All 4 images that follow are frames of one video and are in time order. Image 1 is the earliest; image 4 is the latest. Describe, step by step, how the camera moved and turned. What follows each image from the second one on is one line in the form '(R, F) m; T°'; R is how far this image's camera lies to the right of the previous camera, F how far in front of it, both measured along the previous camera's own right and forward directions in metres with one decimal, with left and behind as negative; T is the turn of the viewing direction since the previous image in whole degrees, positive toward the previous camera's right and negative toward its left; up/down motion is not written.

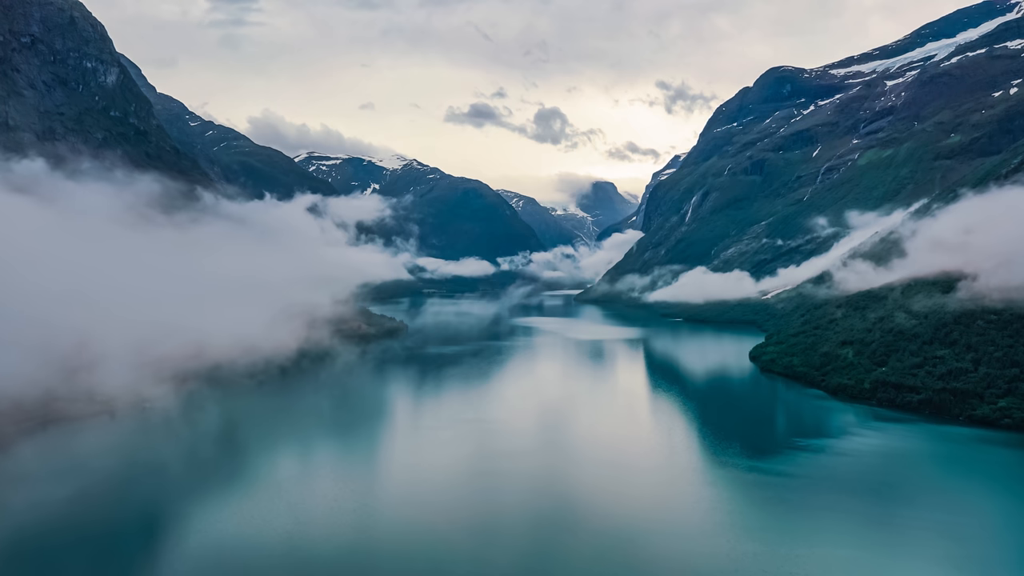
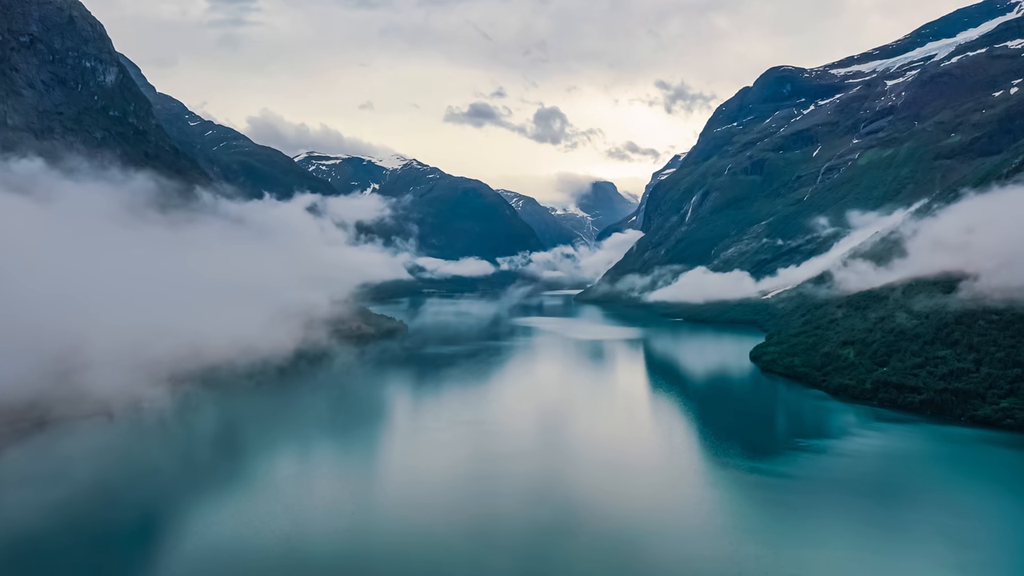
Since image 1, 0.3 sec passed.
(-0.1, +0.2) m; 0°
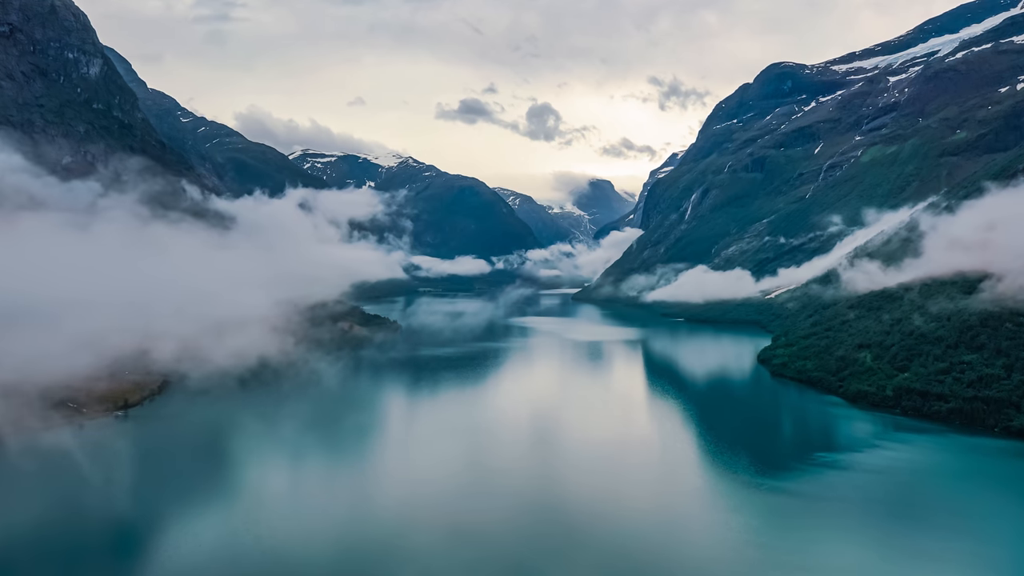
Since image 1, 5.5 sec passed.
(-1.5, +3.1) m; +1°
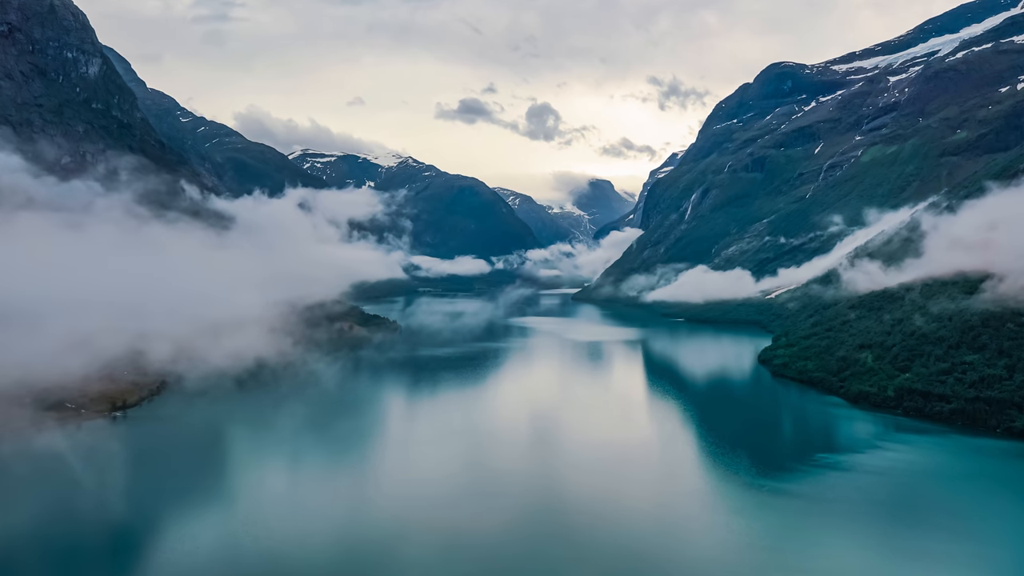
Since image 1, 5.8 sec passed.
(-0.1, +0.2) m; 0°
